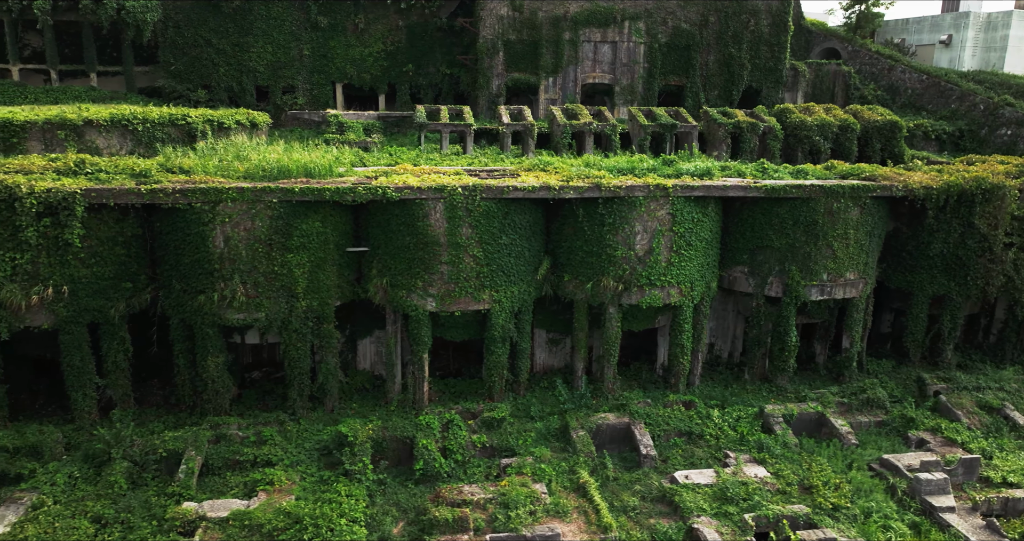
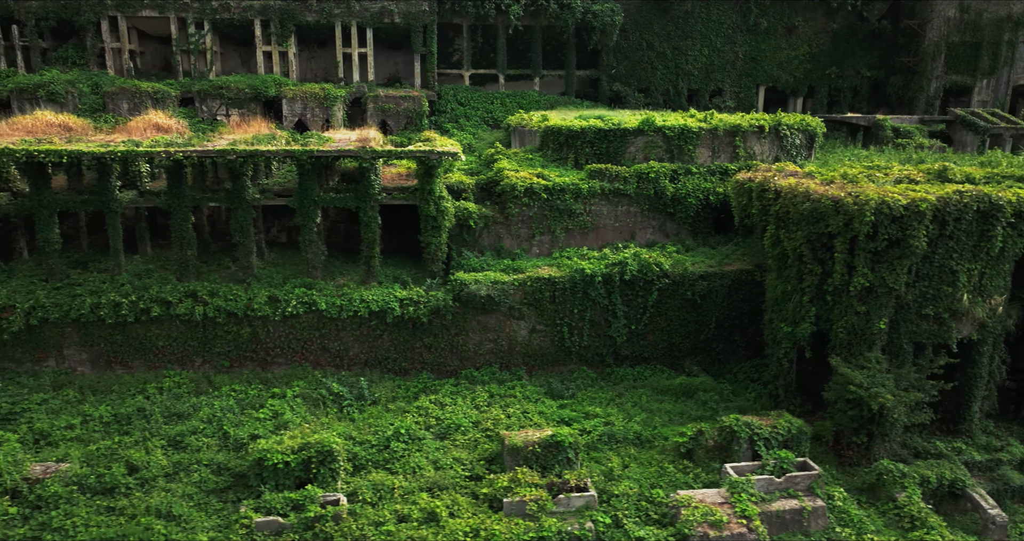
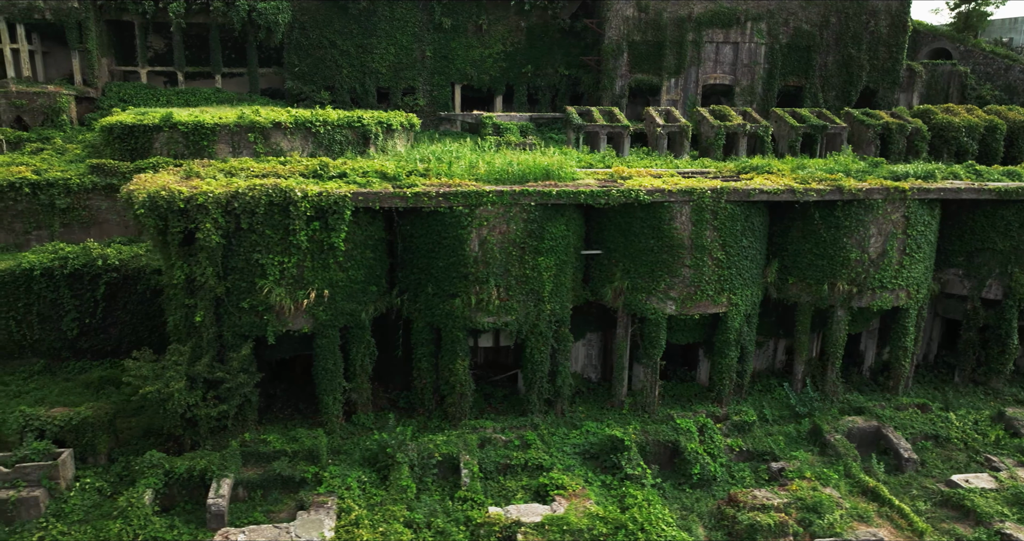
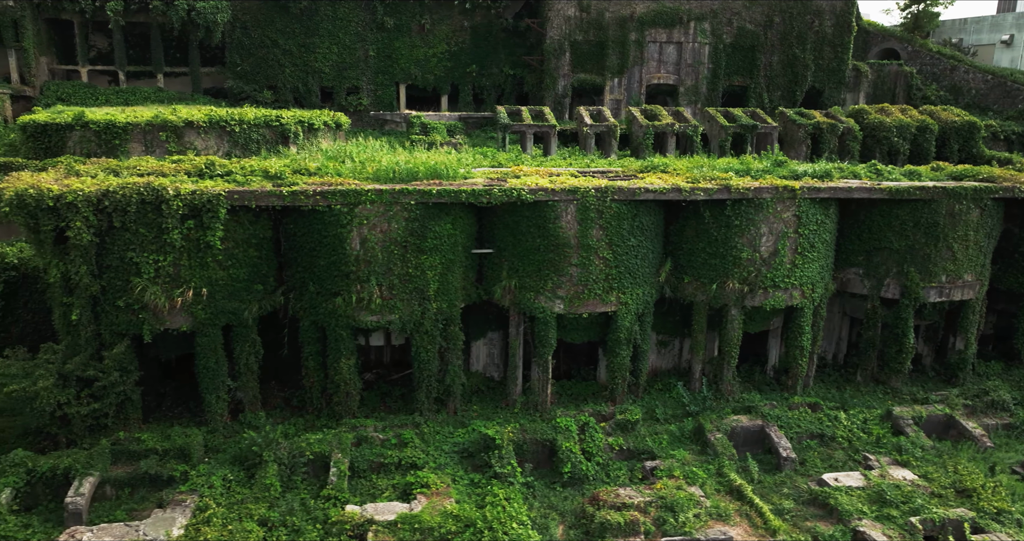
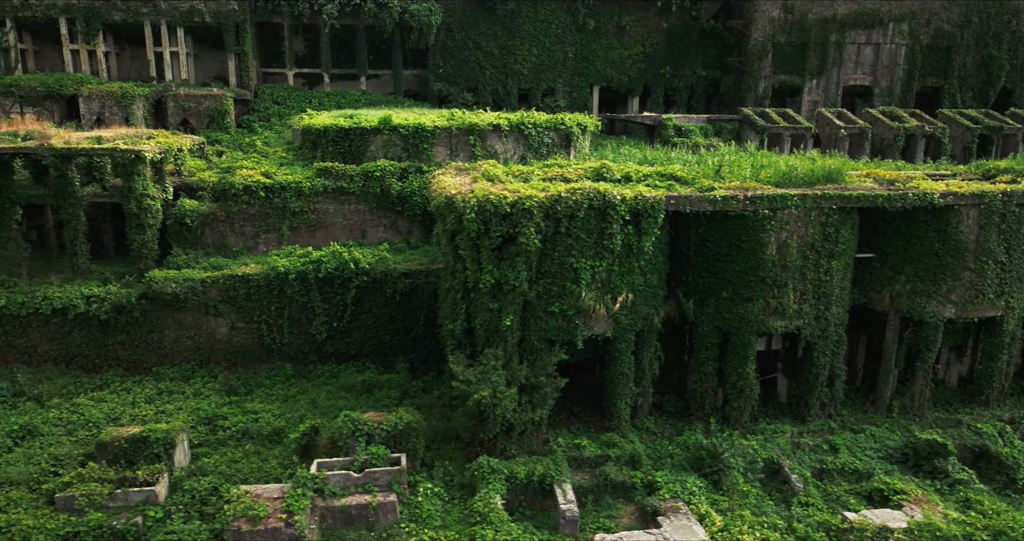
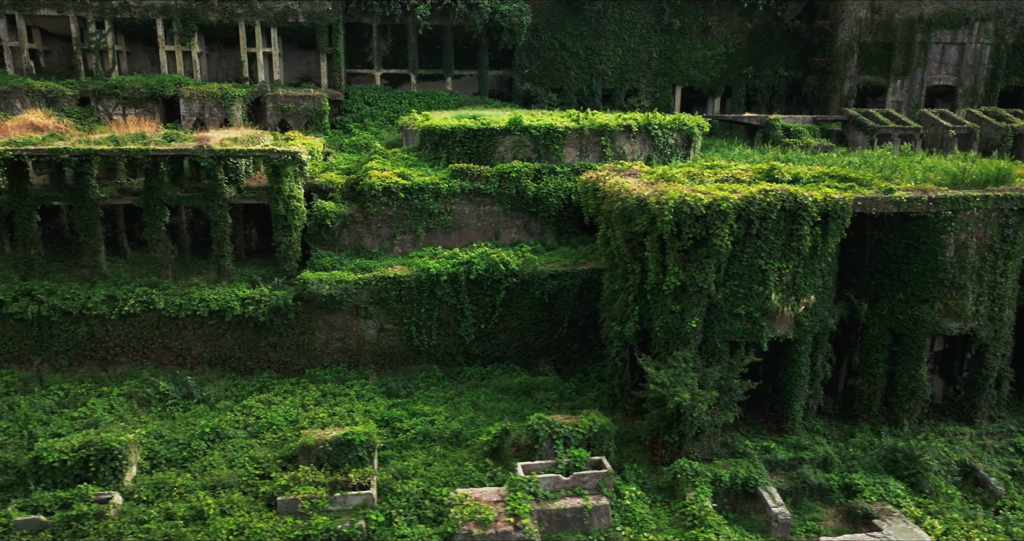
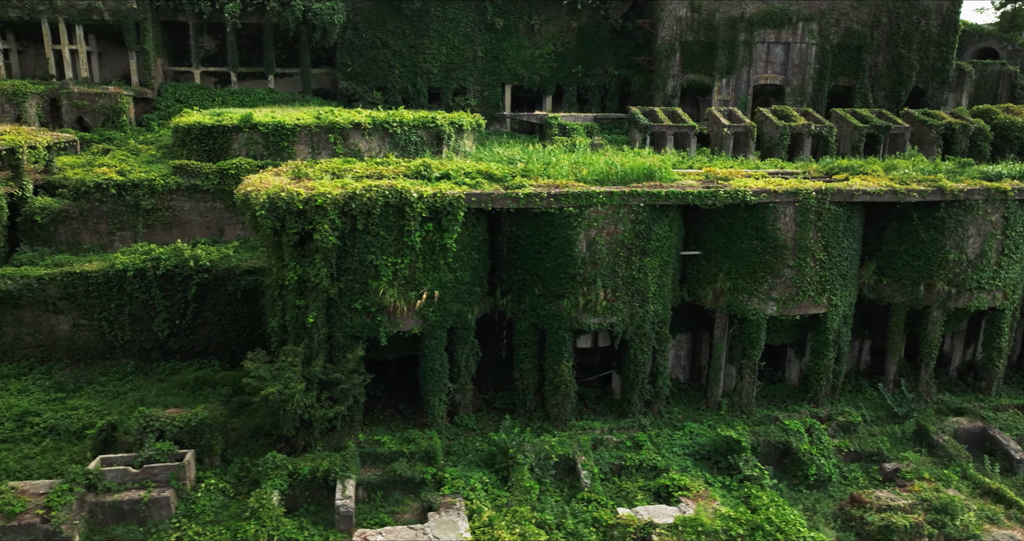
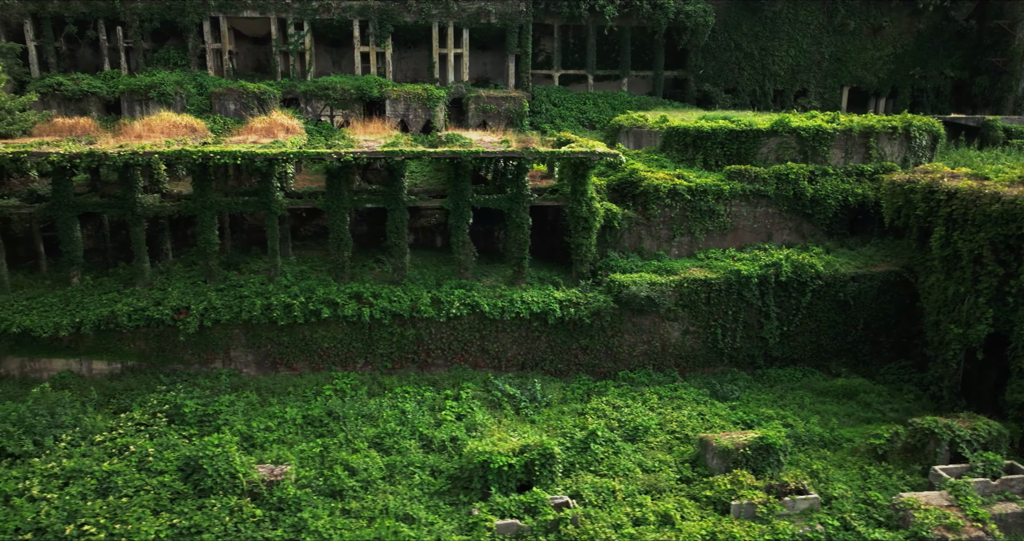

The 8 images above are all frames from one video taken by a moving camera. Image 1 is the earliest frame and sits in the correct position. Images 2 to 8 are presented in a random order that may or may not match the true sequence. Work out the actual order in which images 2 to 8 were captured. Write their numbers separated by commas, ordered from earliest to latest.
4, 3, 7, 5, 6, 2, 8
